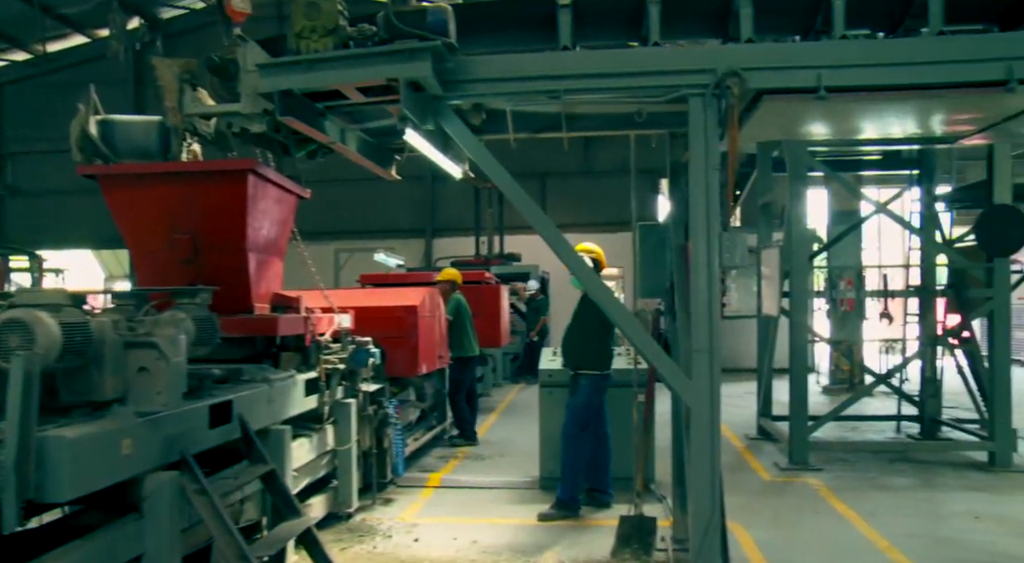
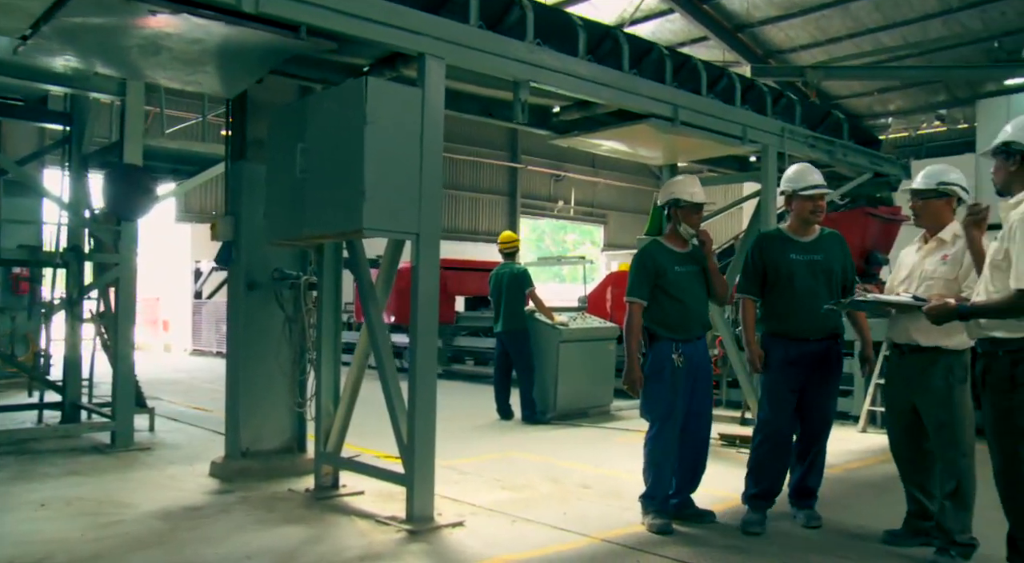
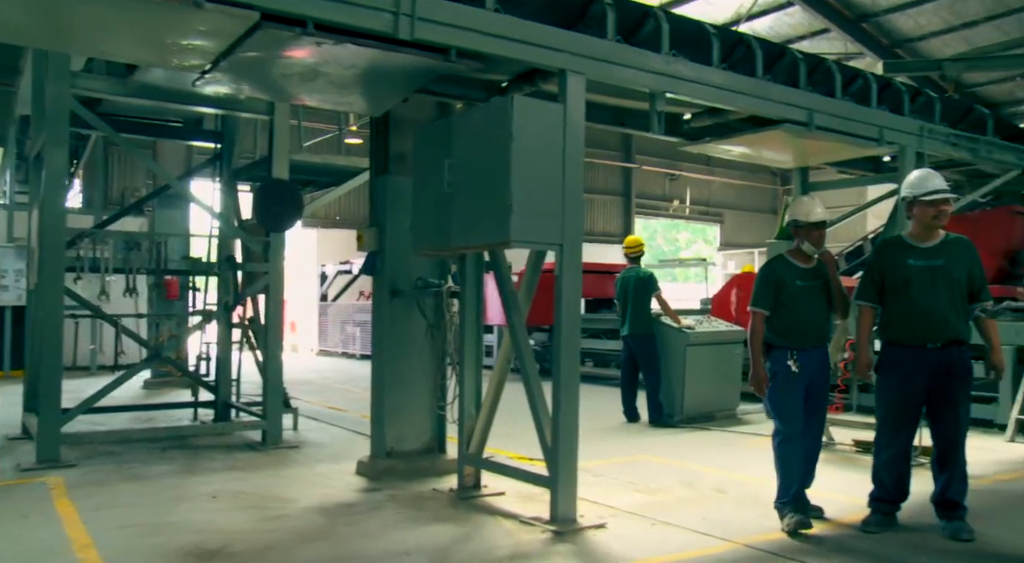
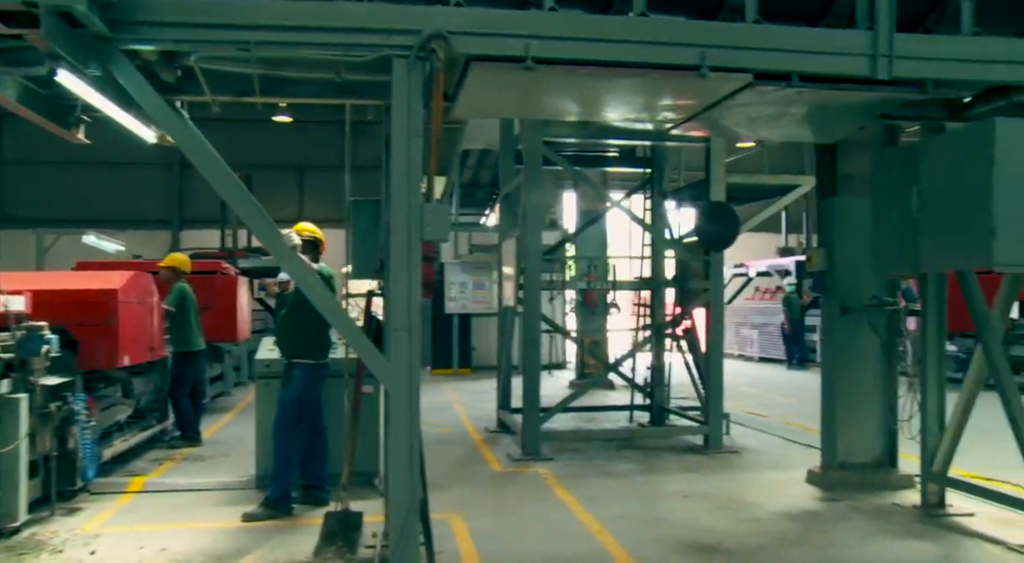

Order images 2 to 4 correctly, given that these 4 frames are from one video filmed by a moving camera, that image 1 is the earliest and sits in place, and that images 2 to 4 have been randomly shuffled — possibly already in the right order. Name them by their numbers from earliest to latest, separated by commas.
4, 3, 2
